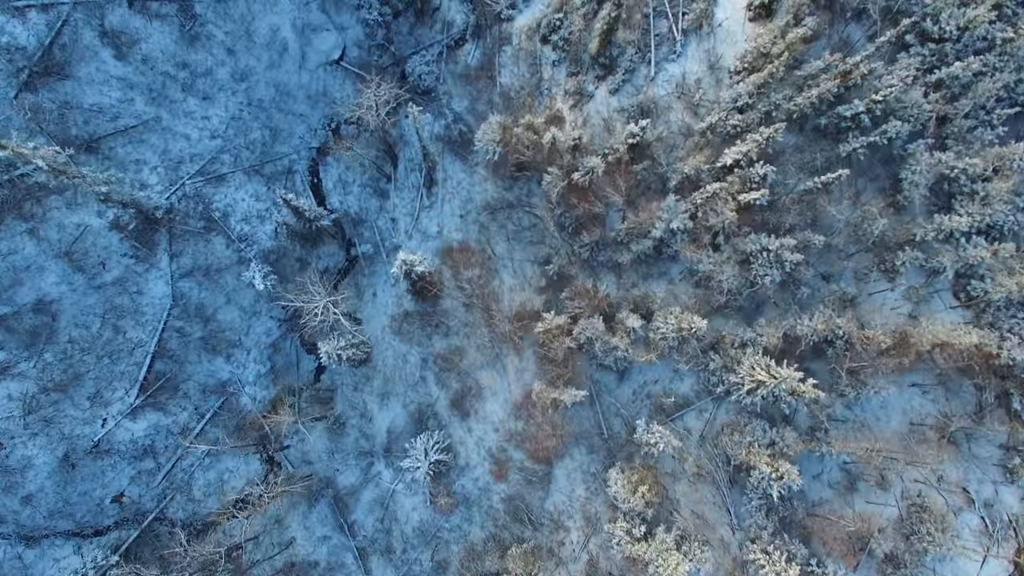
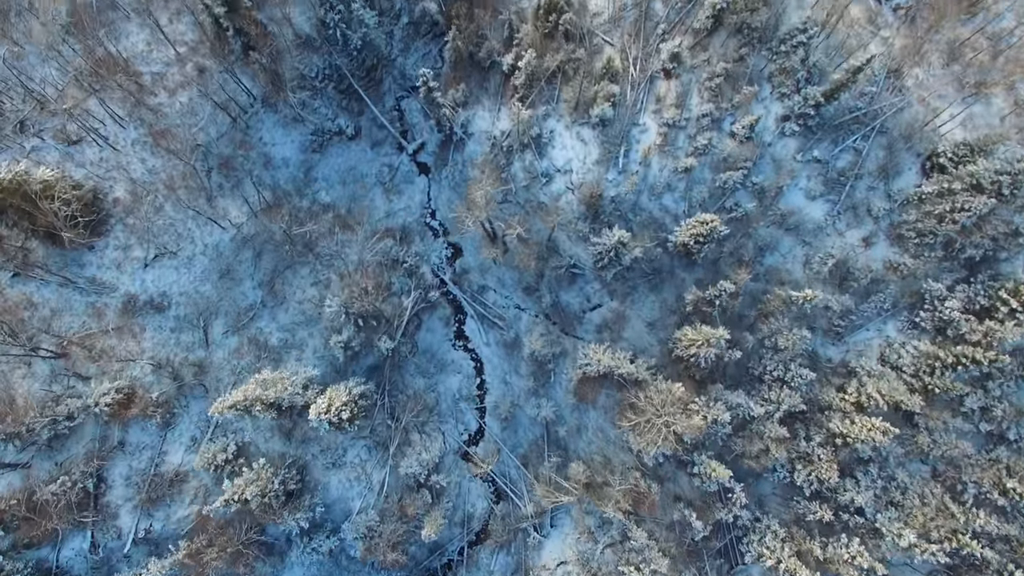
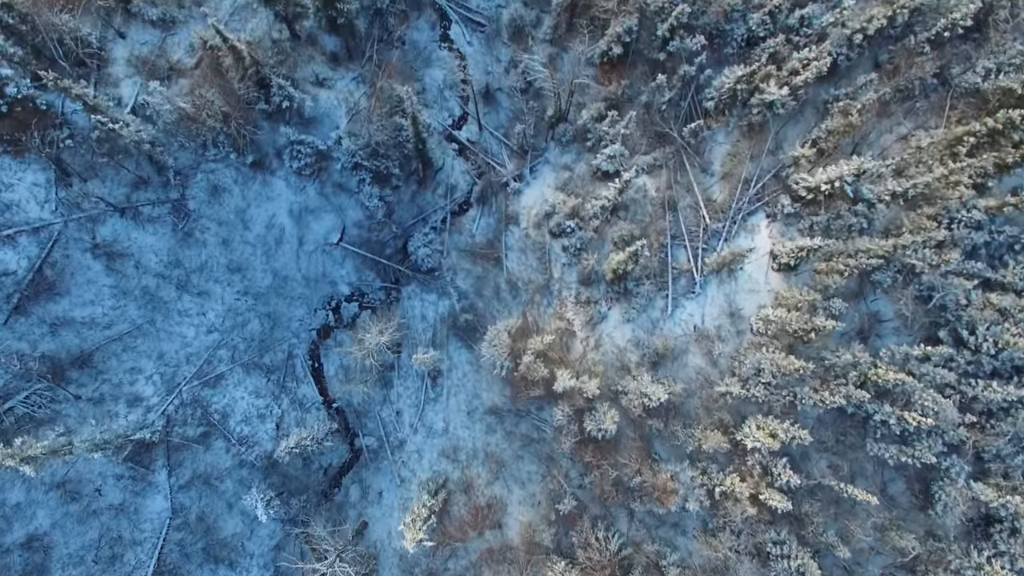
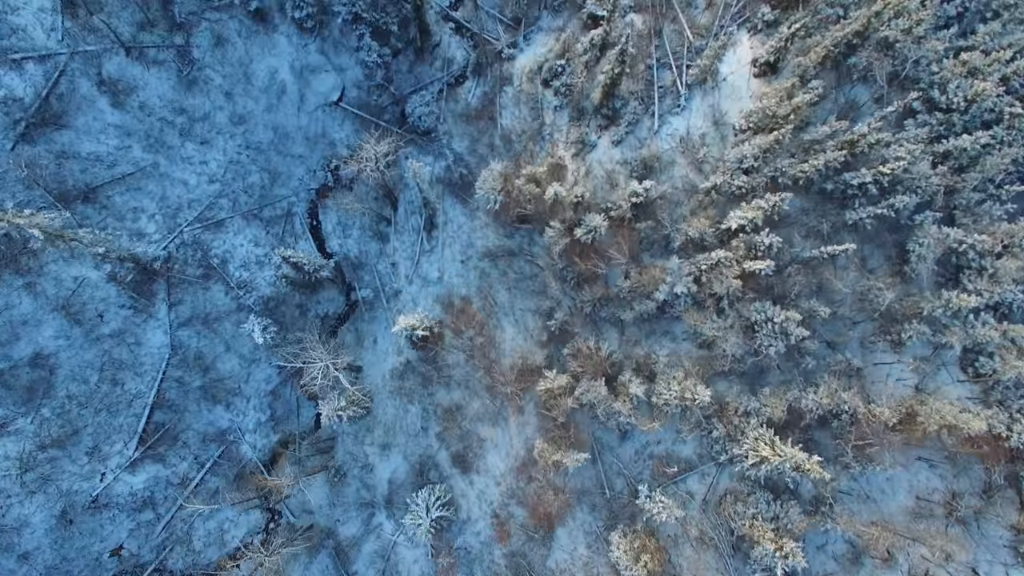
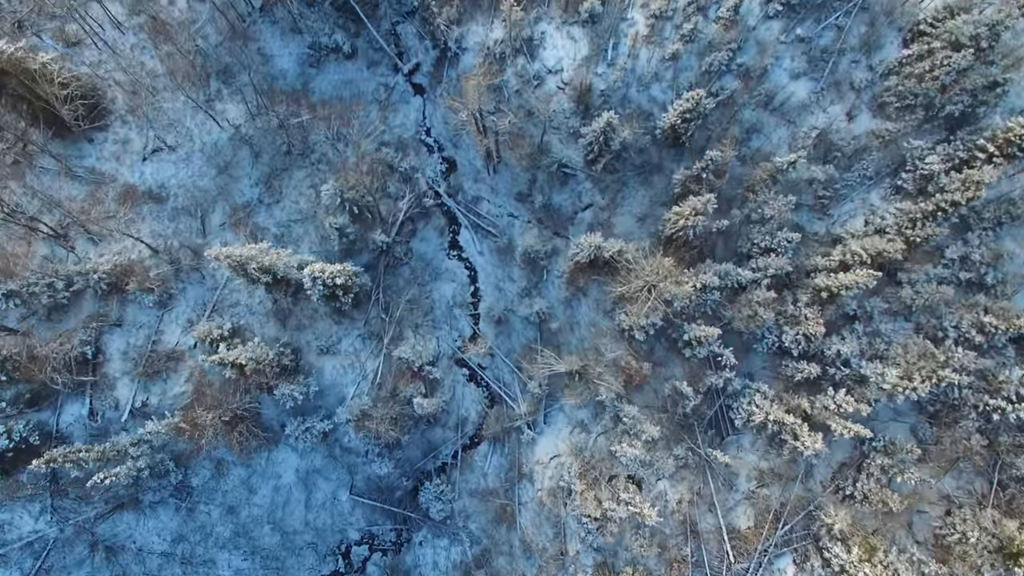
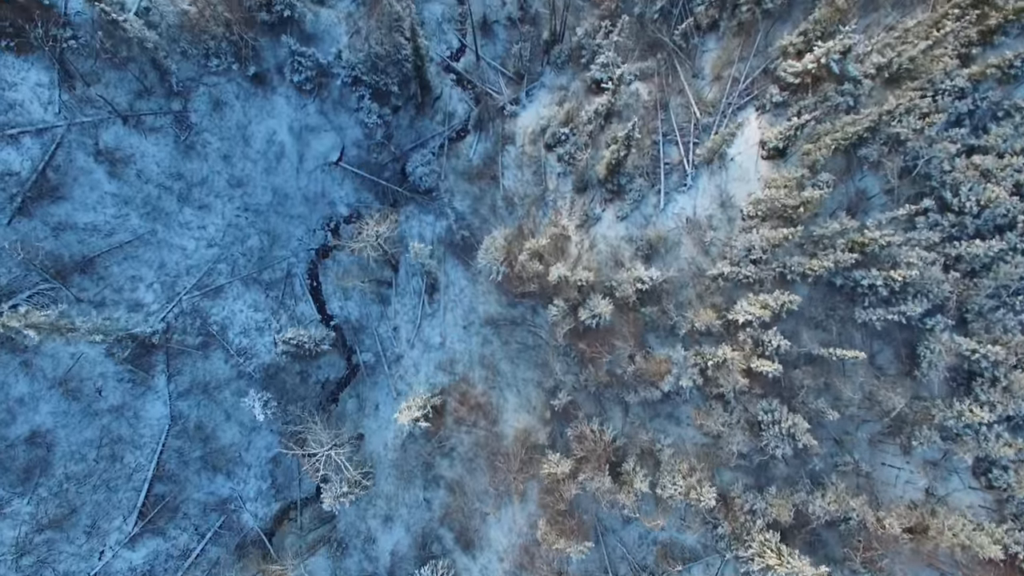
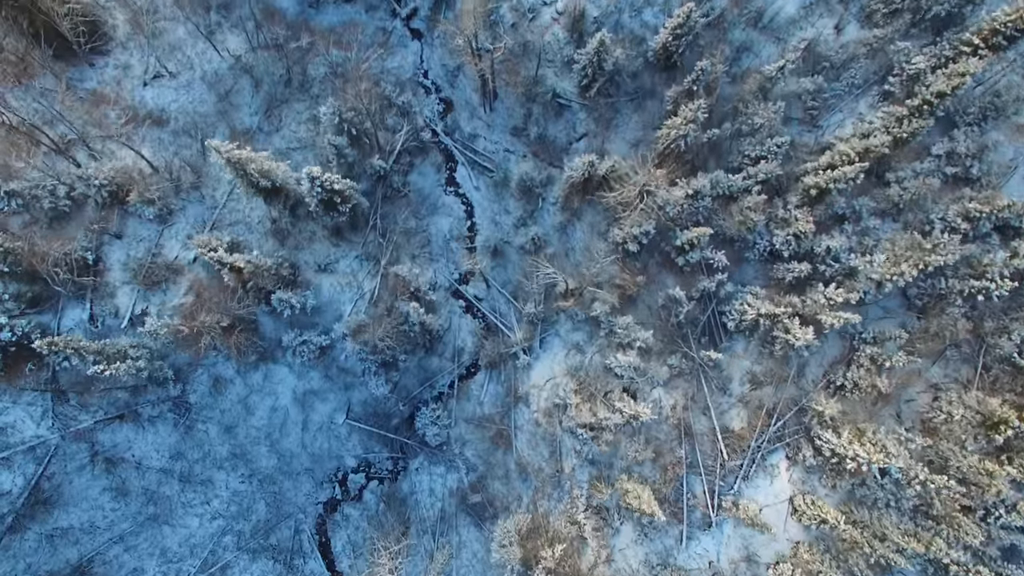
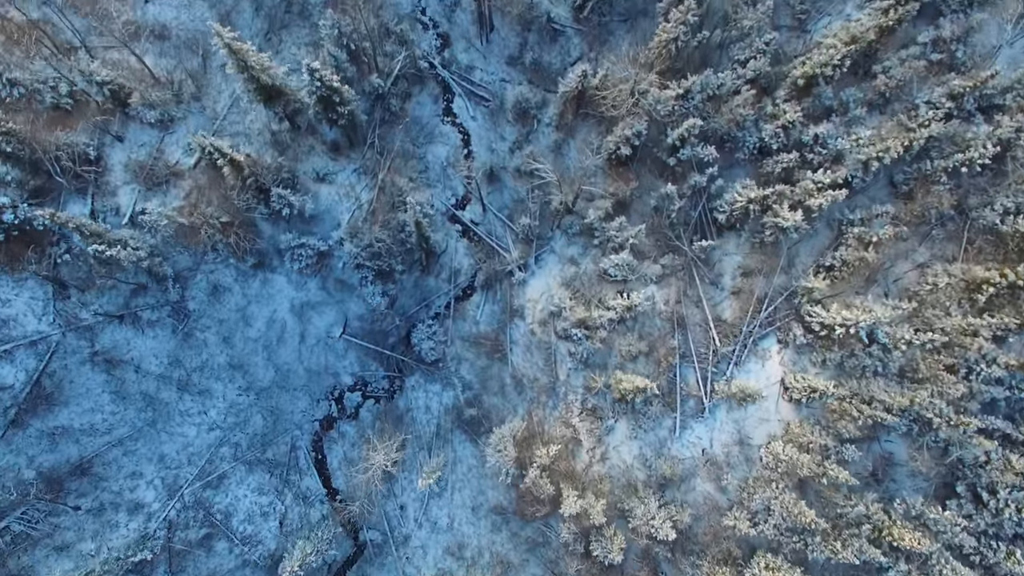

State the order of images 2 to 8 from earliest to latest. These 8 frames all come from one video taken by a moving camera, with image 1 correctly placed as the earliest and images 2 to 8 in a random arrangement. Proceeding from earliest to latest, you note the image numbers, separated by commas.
4, 6, 3, 8, 7, 5, 2
